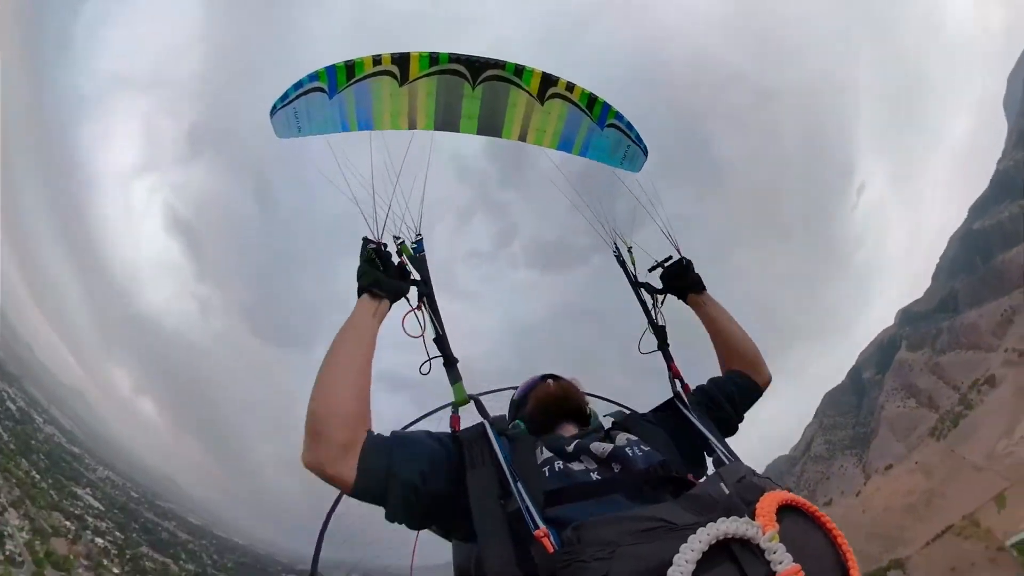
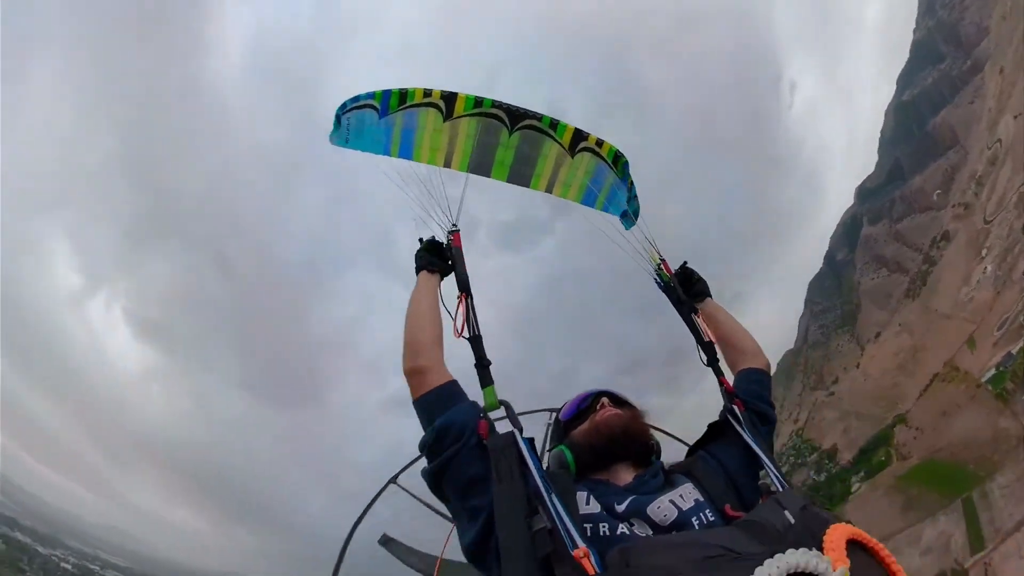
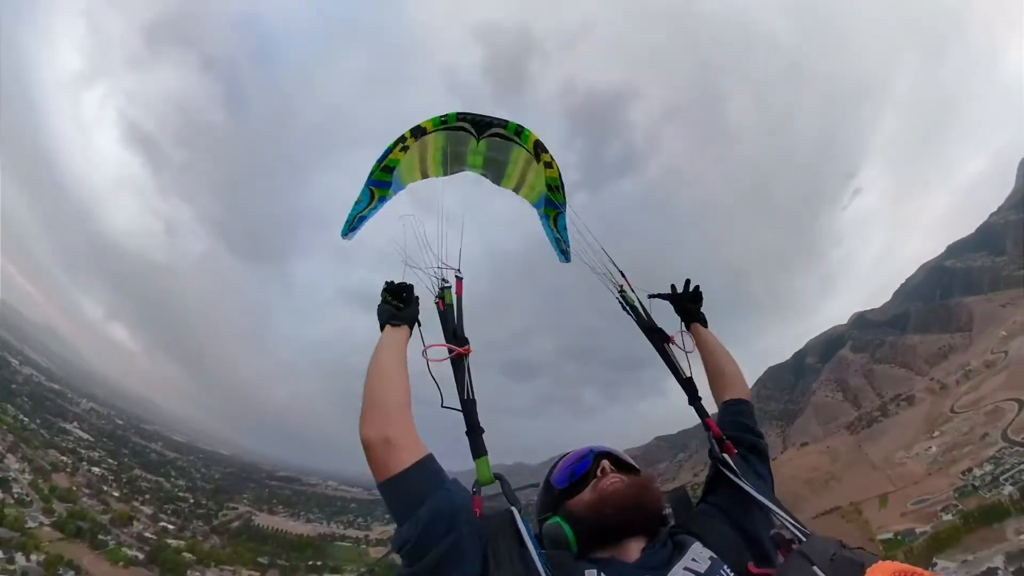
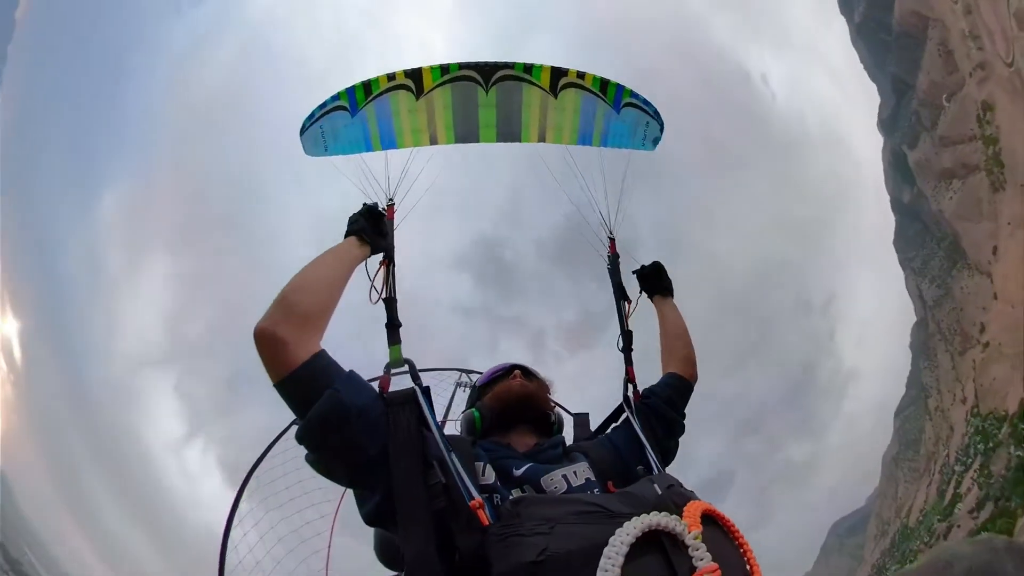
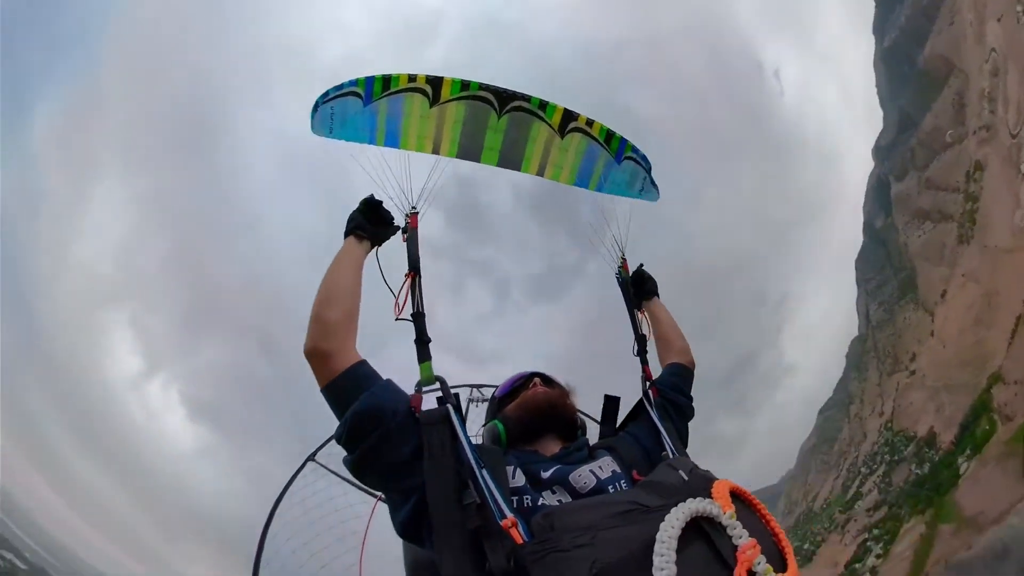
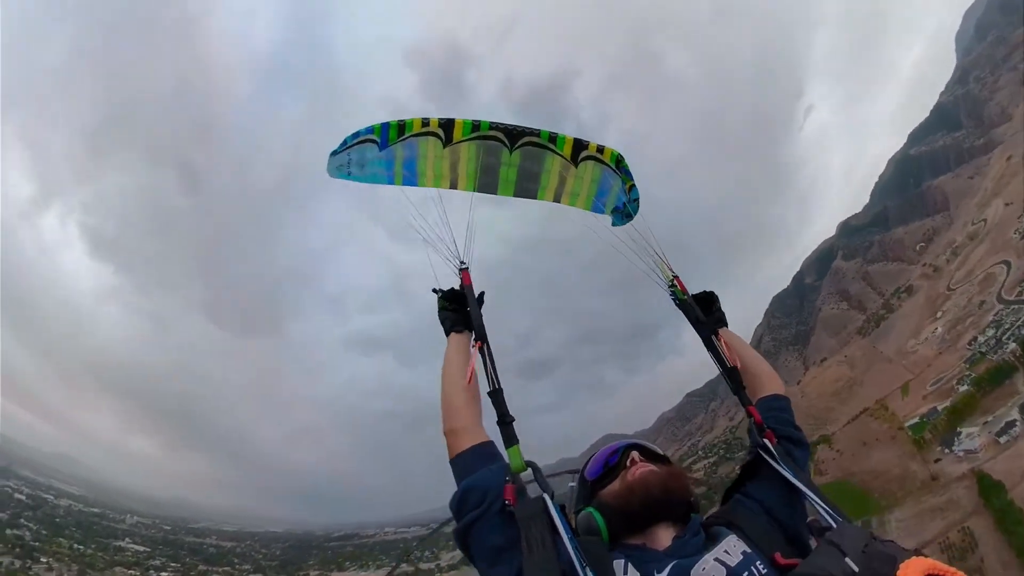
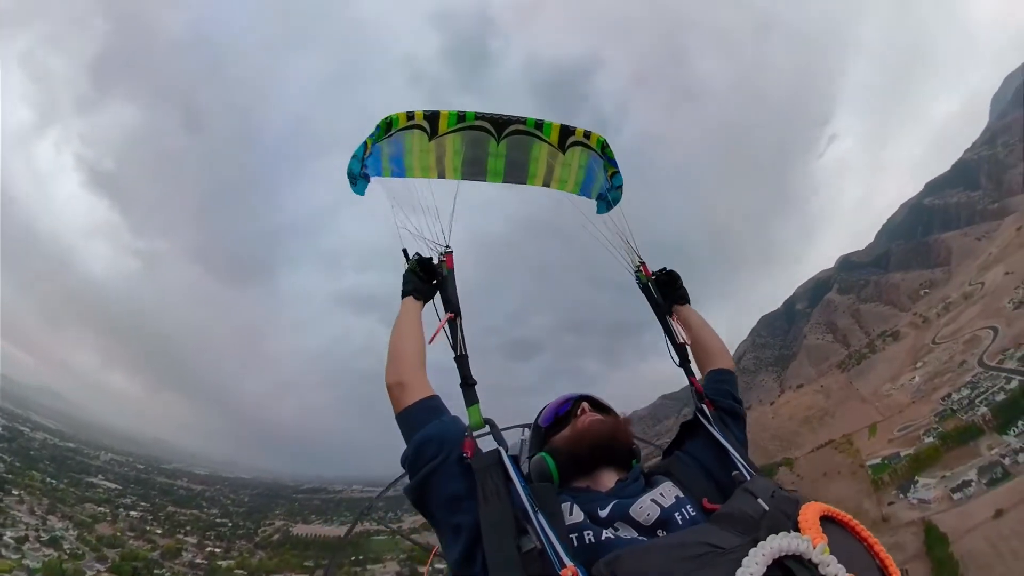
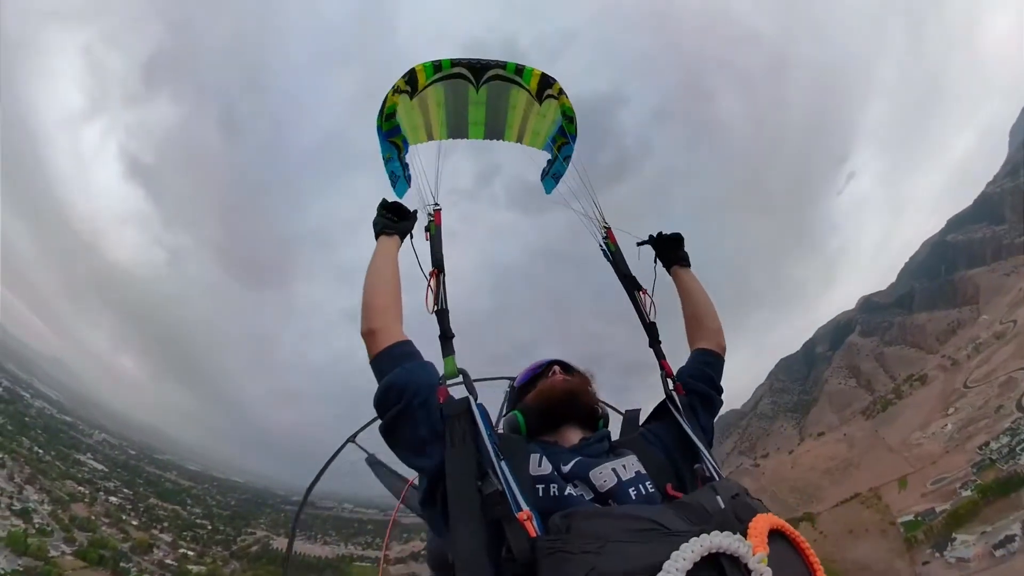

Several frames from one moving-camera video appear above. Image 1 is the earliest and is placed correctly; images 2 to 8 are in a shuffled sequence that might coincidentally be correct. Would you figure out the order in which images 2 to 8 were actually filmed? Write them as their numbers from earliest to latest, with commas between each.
3, 8, 7, 6, 2, 5, 4
